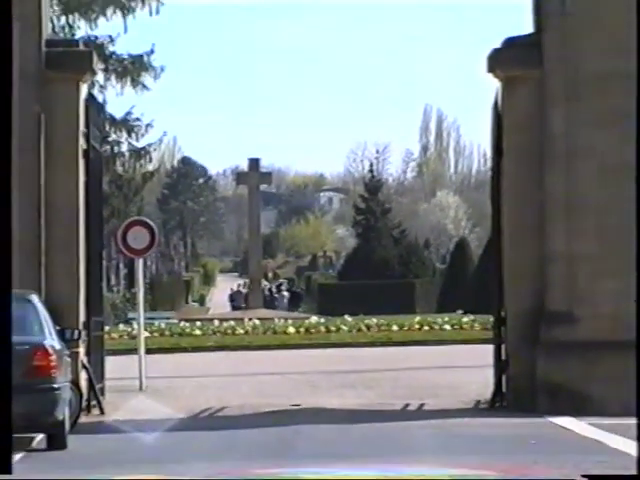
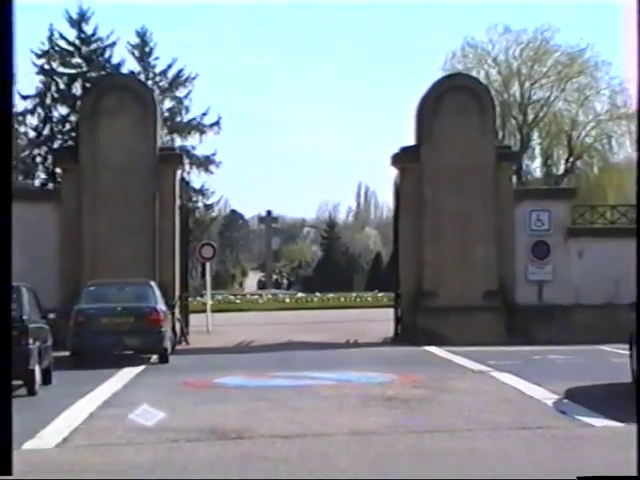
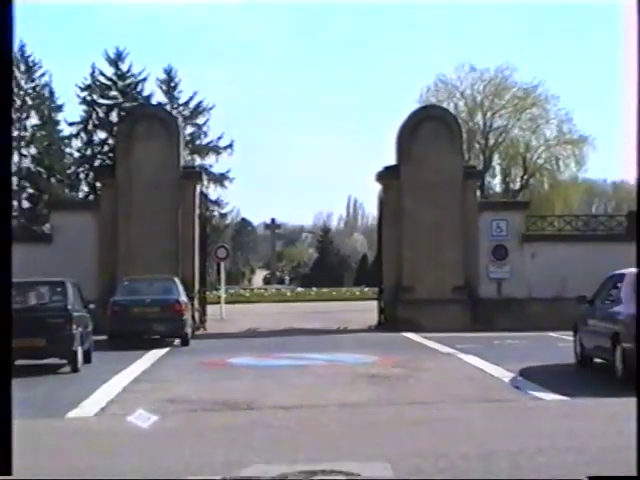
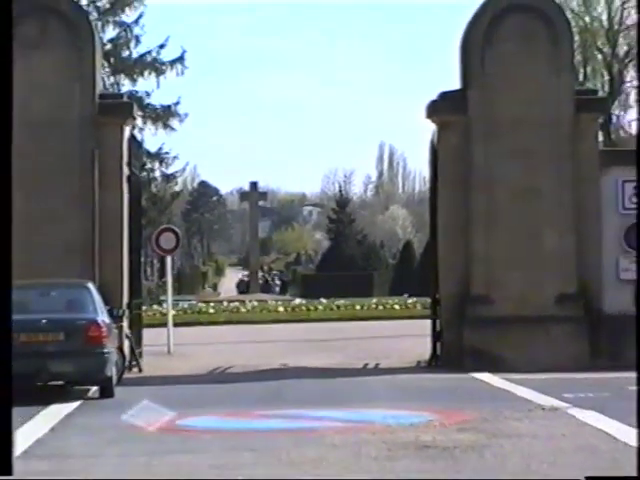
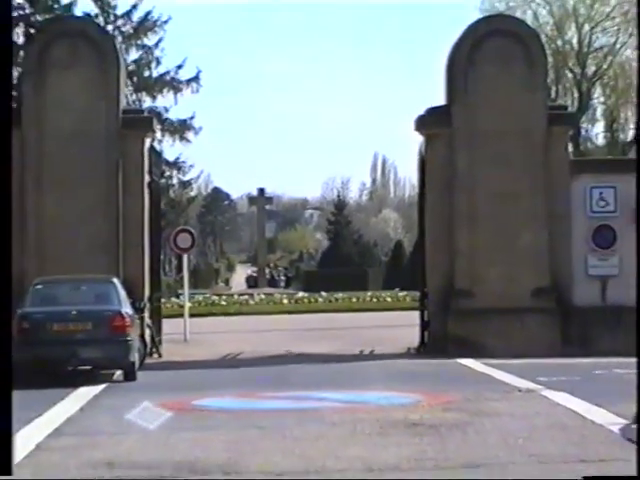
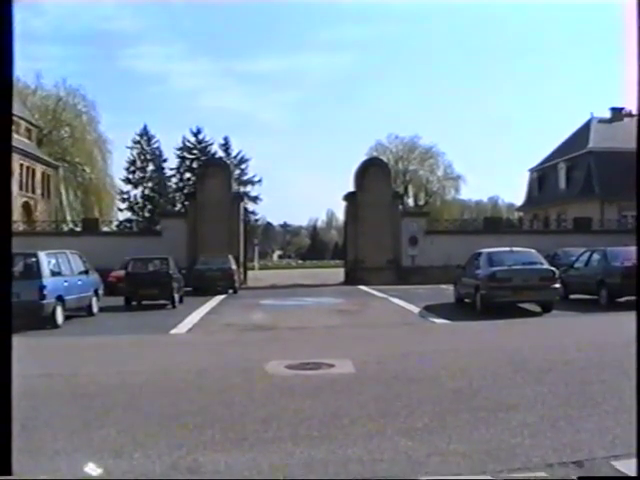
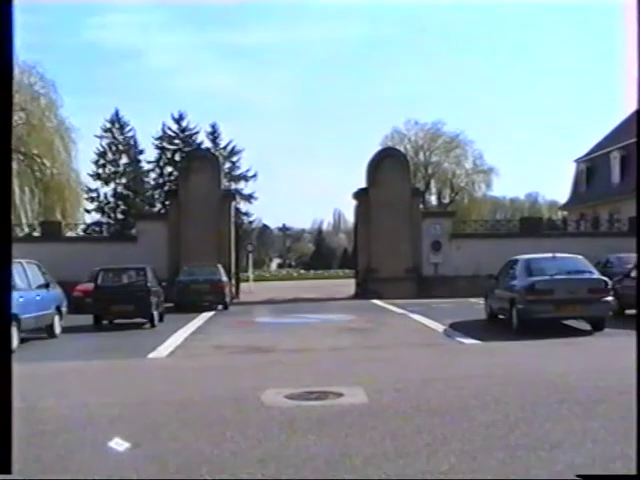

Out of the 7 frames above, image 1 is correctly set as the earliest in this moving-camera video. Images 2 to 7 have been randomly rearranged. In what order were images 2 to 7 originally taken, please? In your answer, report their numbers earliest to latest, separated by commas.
4, 5, 2, 3, 7, 6
